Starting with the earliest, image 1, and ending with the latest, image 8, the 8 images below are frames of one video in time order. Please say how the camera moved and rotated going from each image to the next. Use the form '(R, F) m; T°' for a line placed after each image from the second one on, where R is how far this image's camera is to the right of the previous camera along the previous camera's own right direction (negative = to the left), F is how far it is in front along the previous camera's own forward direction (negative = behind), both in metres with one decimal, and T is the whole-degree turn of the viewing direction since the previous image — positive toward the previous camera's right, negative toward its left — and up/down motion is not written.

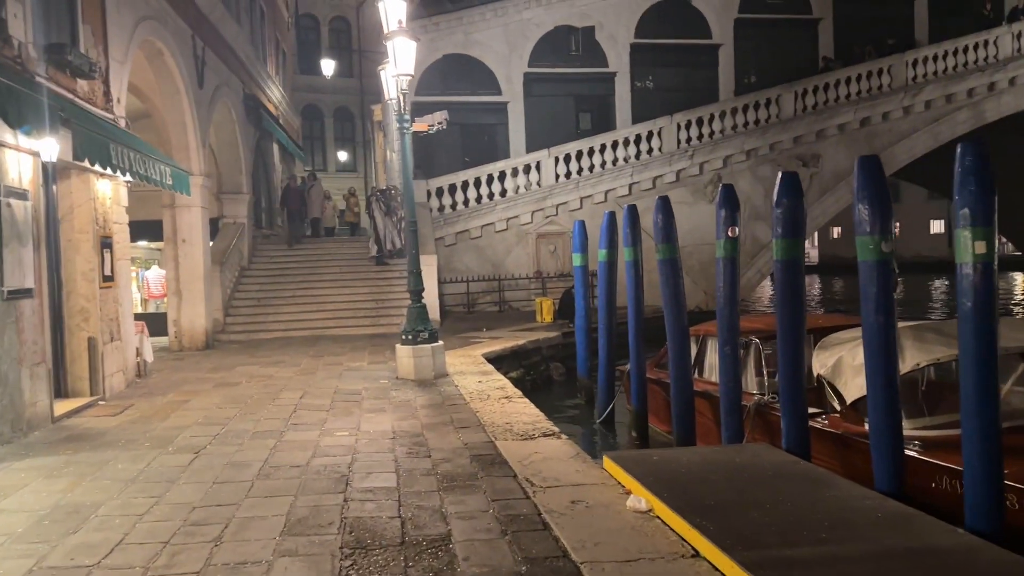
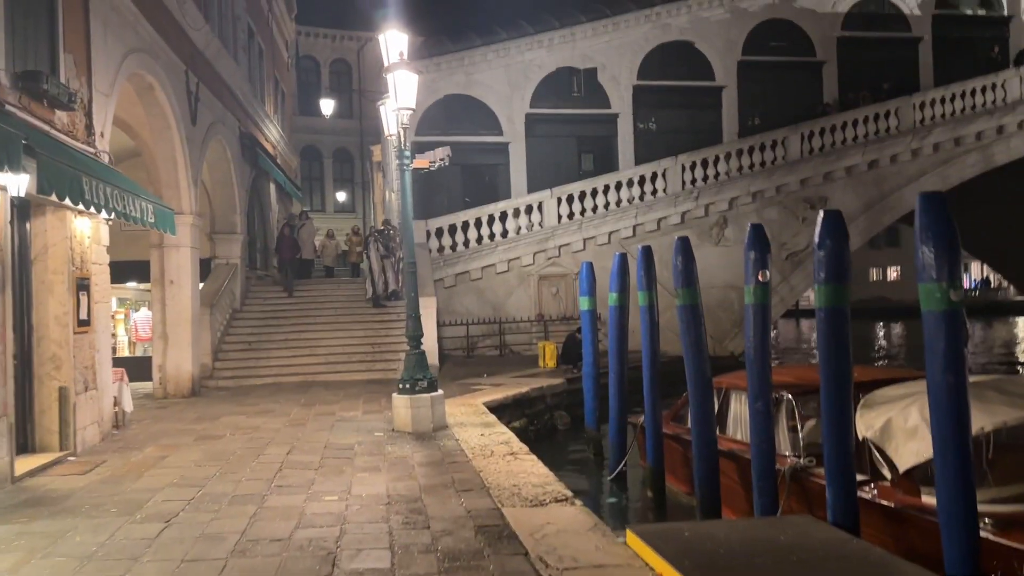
(-0.1, +0.7) m; 0°
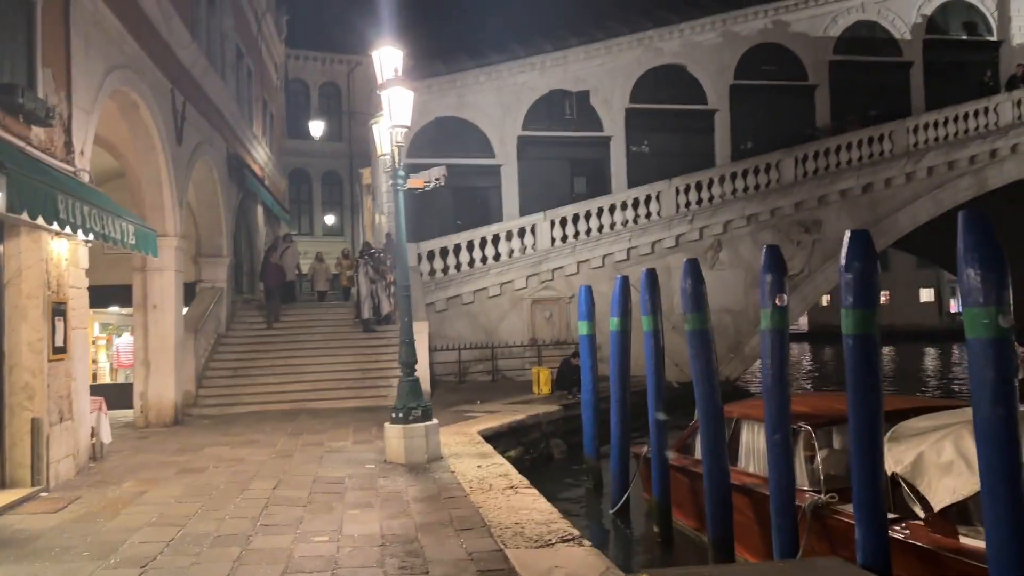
(-0.1, +0.4) m; +1°
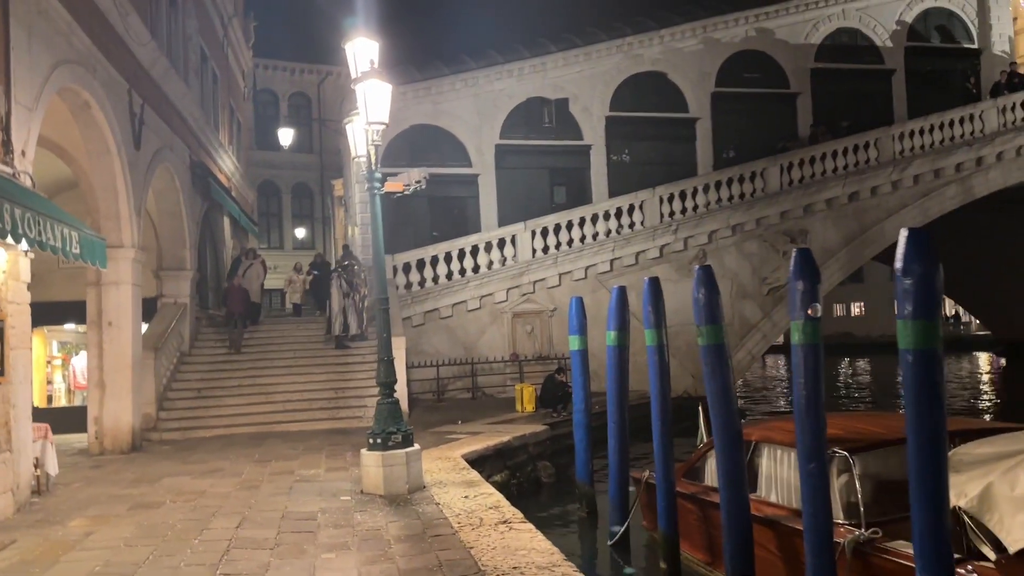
(-0.2, +0.8) m; +2°
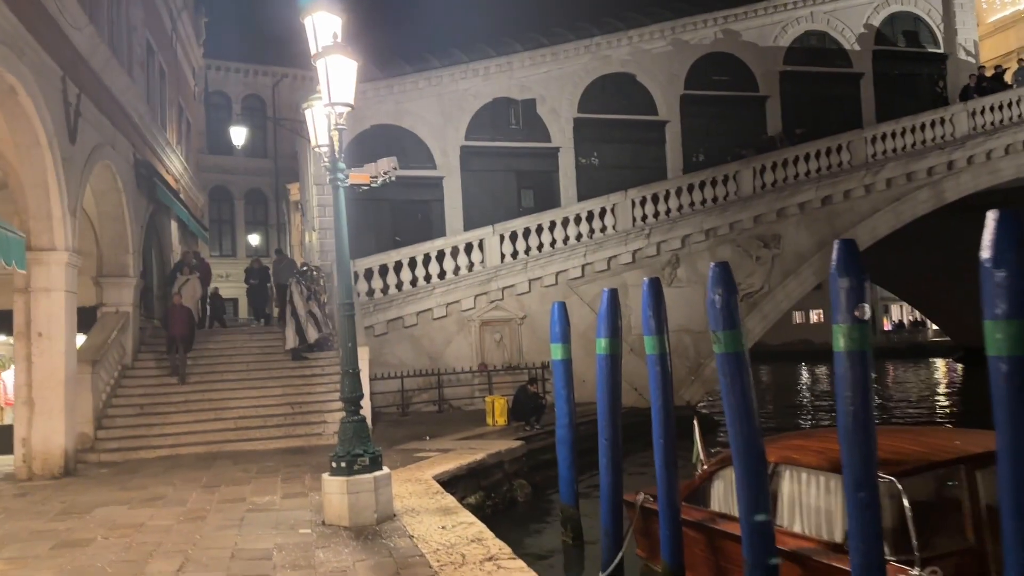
(-0.2, +0.9) m; +3°
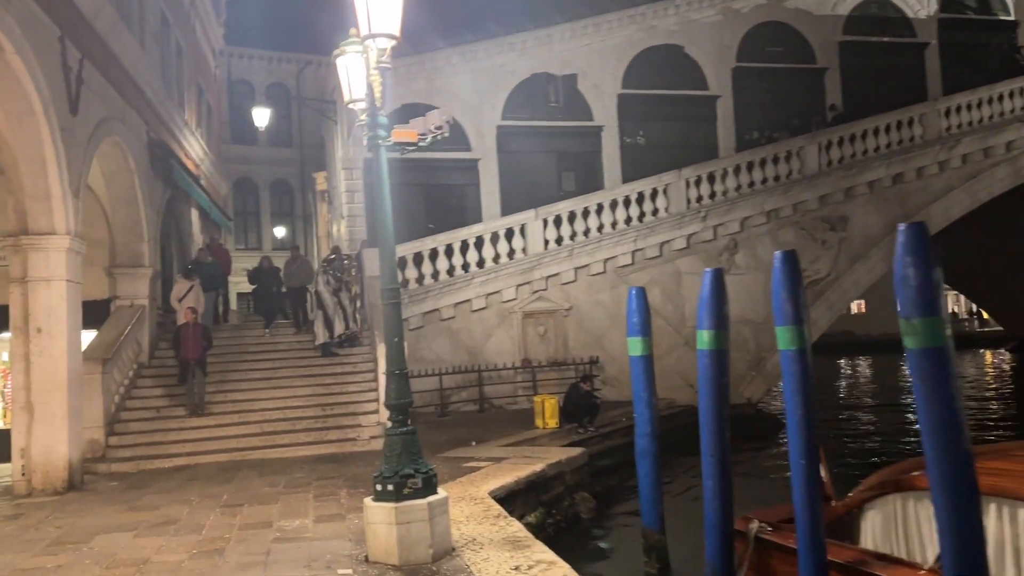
(-0.4, +1.5) m; -2°
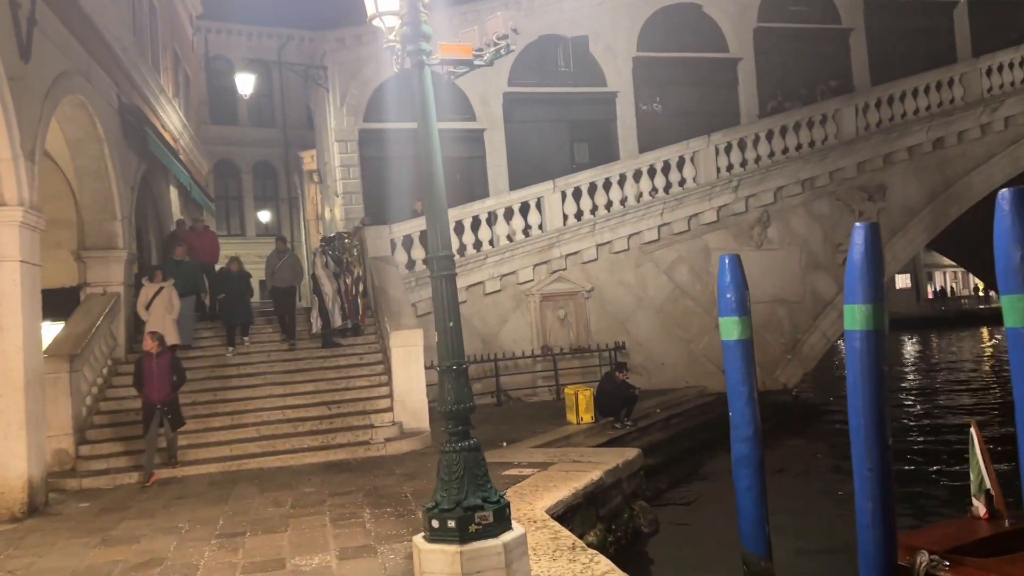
(-0.6, +1.6) m; +1°
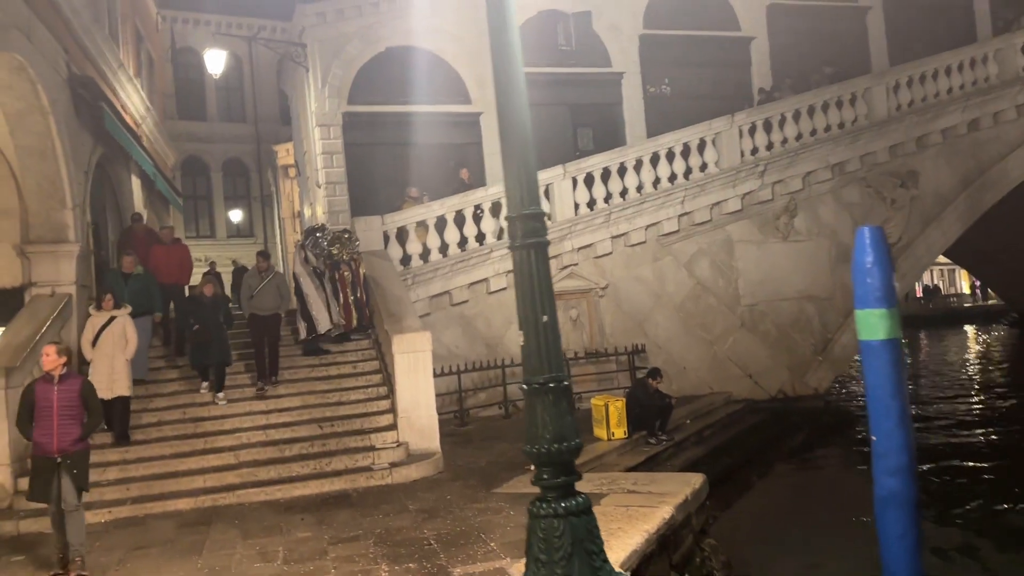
(-0.6, +1.7) m; +2°
